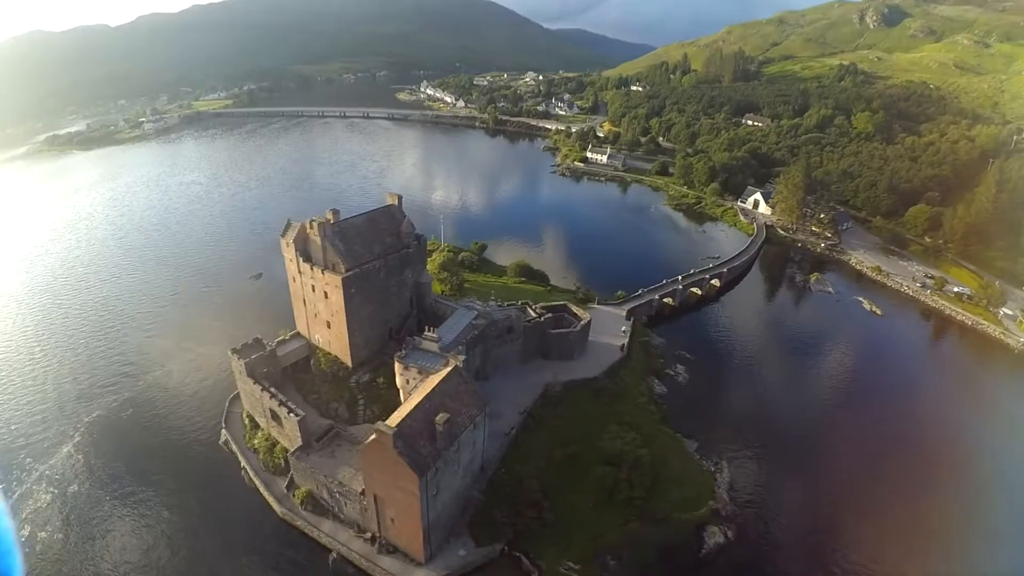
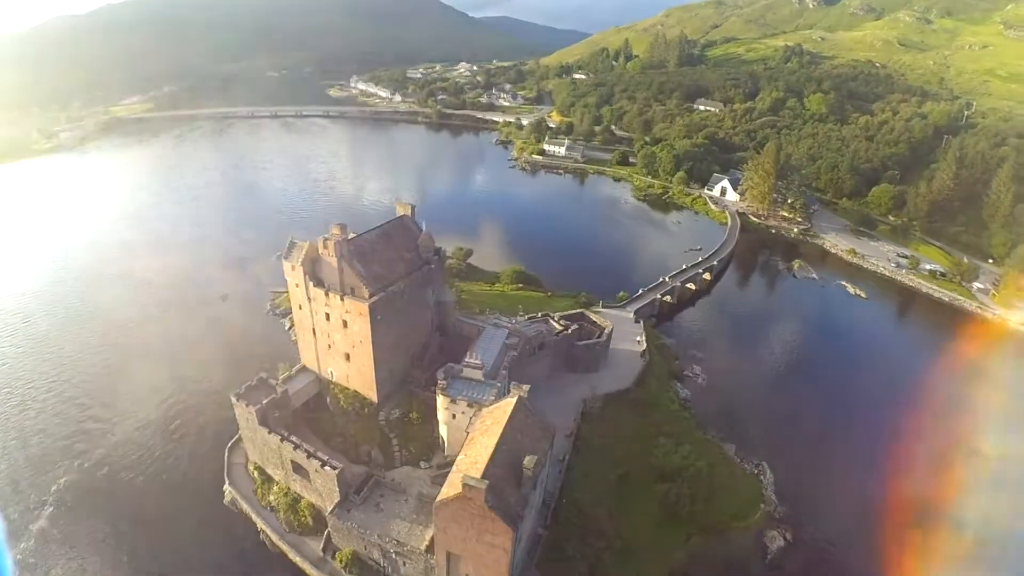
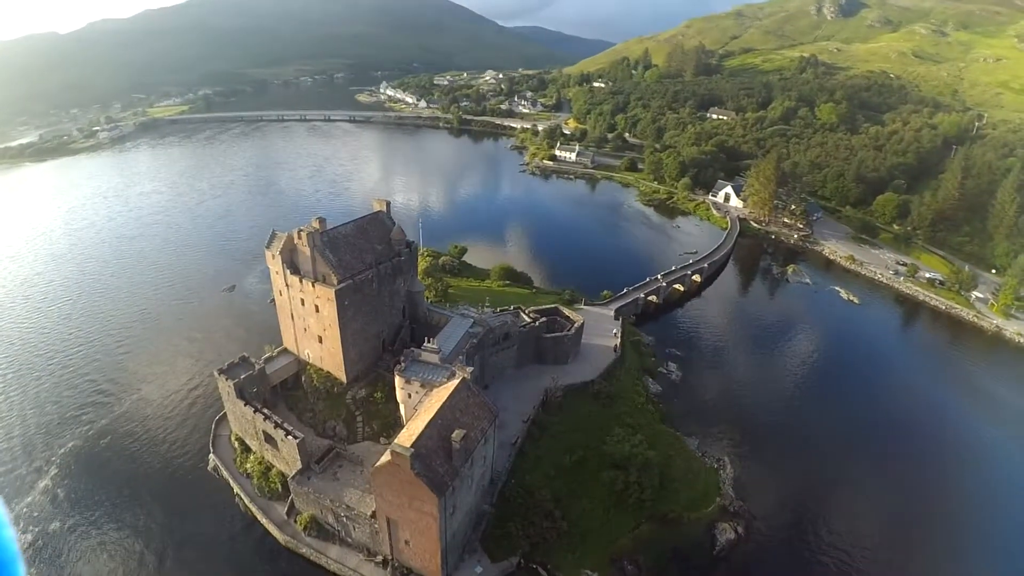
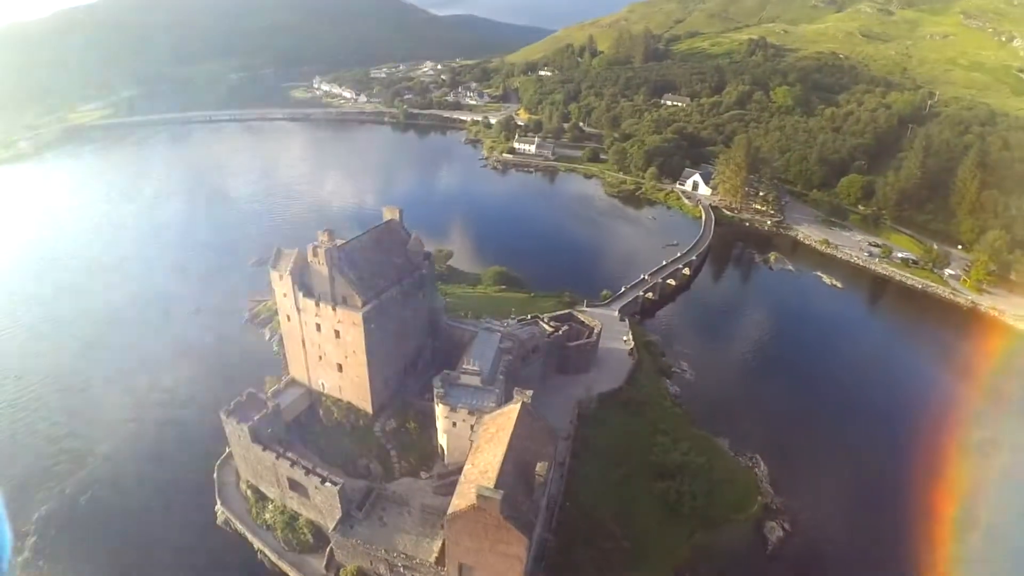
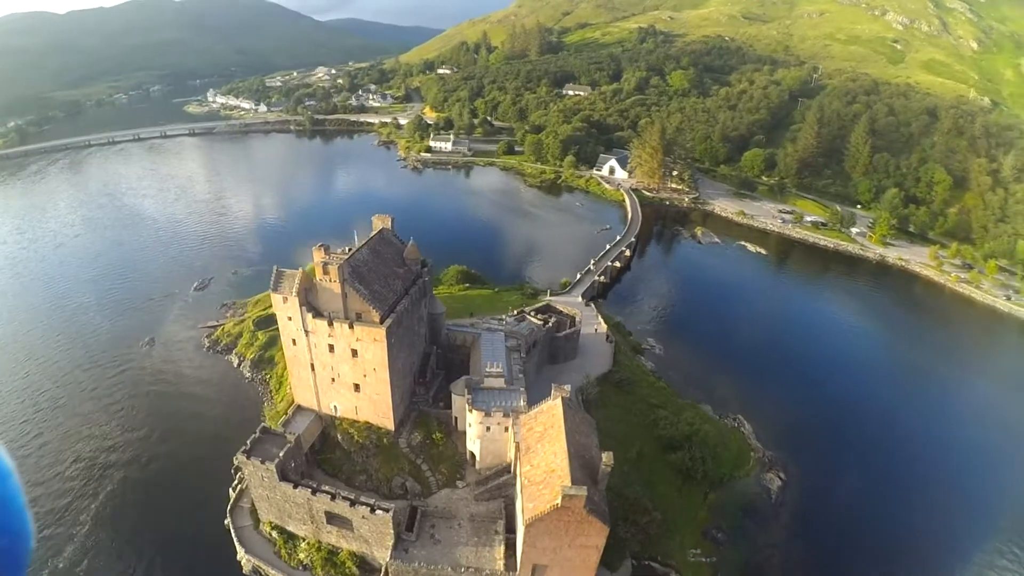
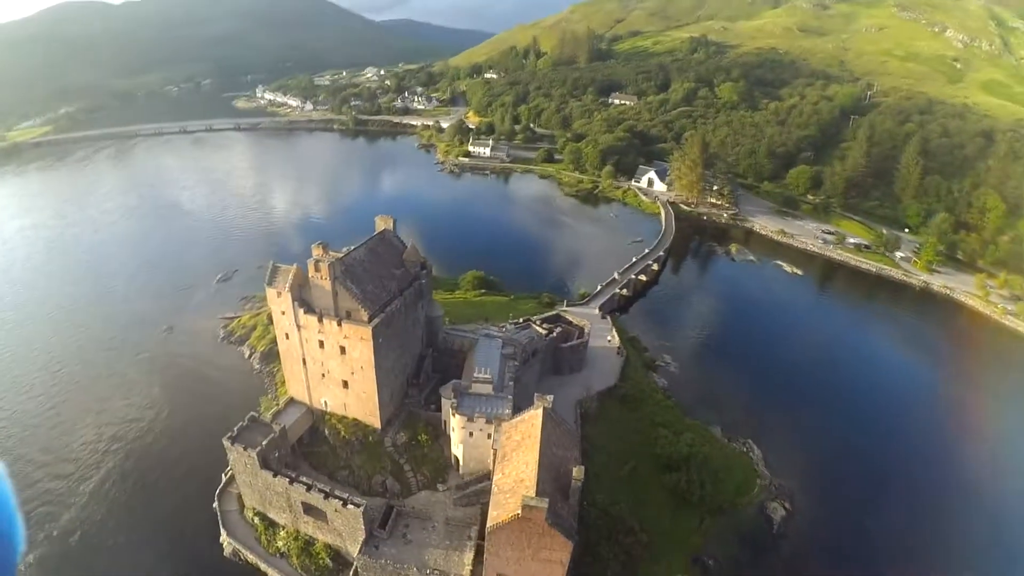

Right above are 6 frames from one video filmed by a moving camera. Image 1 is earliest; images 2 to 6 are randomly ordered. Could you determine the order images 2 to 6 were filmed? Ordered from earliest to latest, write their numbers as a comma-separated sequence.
3, 2, 4, 6, 5
